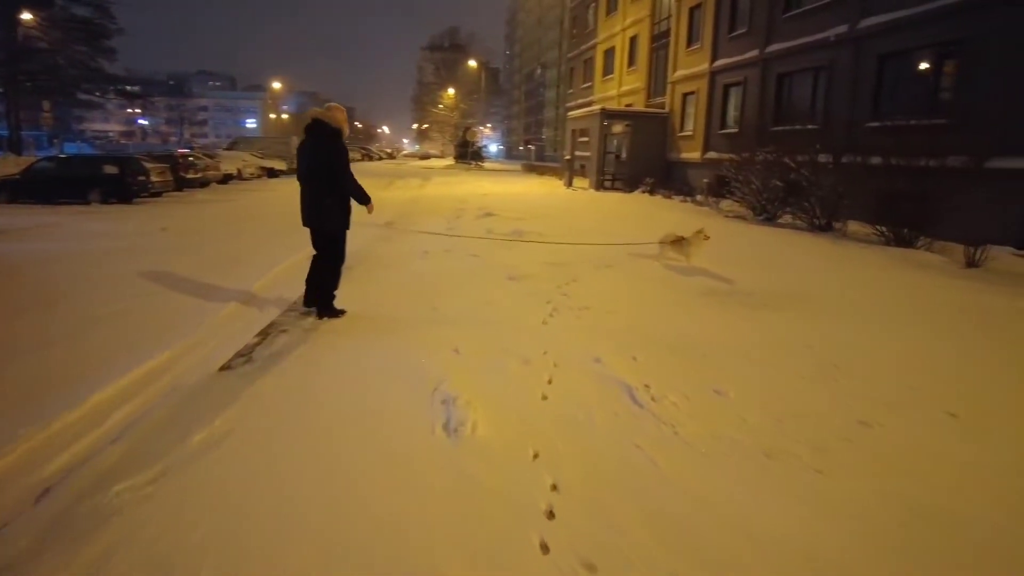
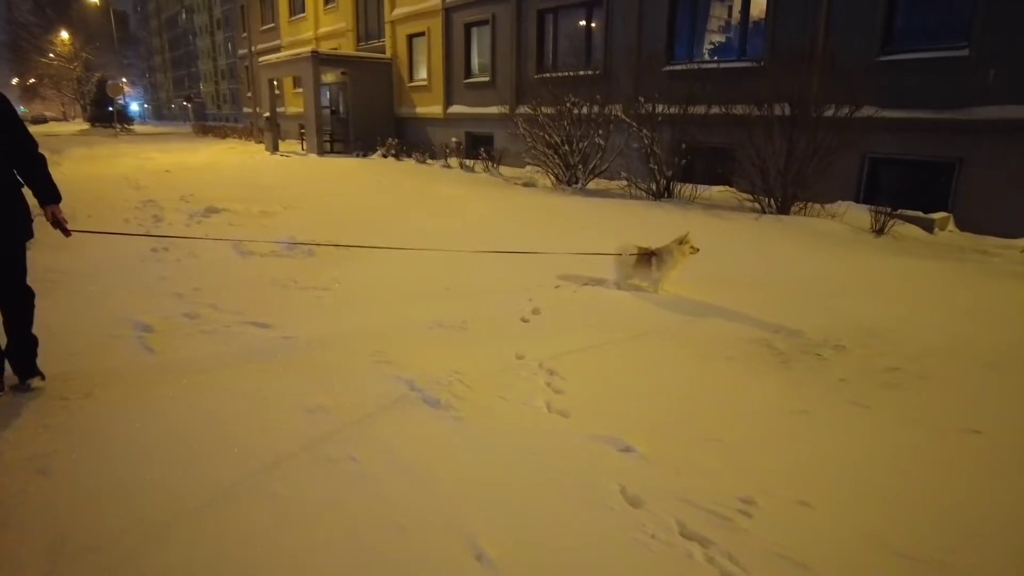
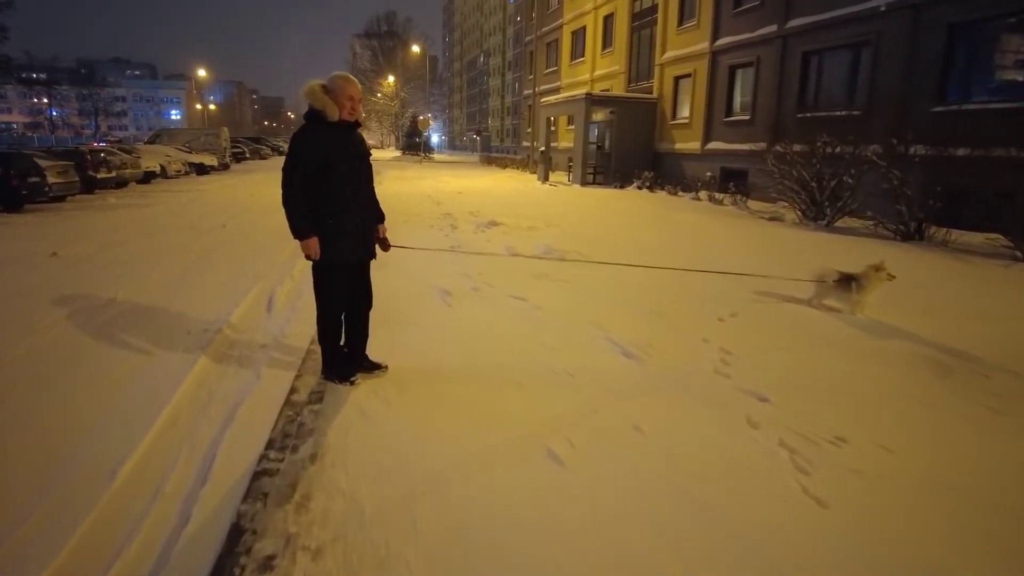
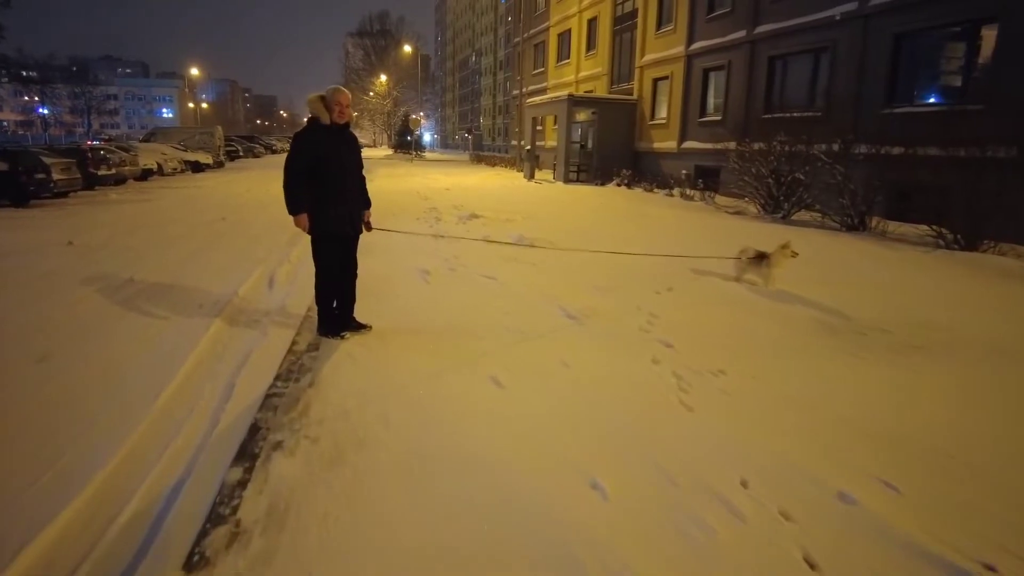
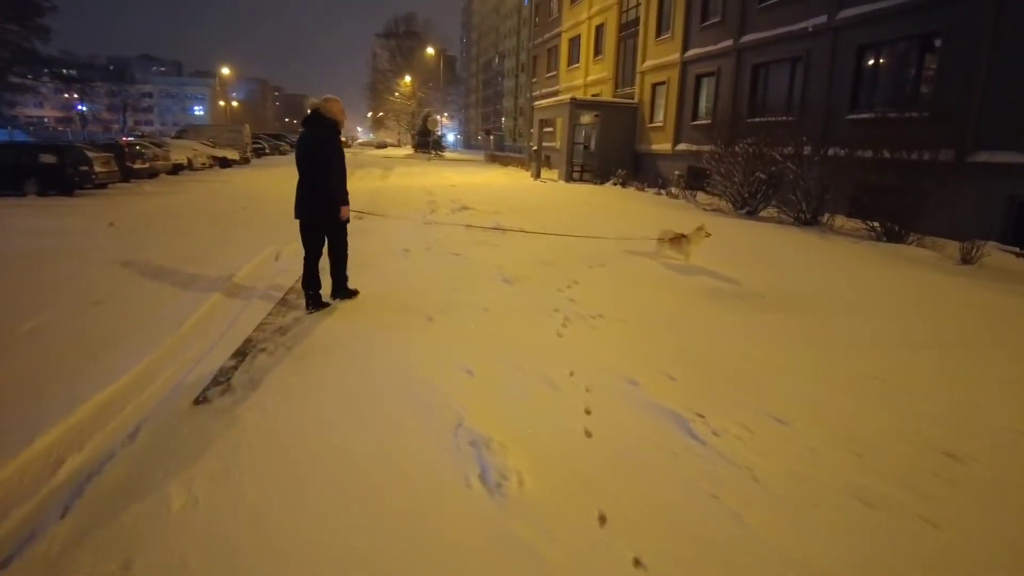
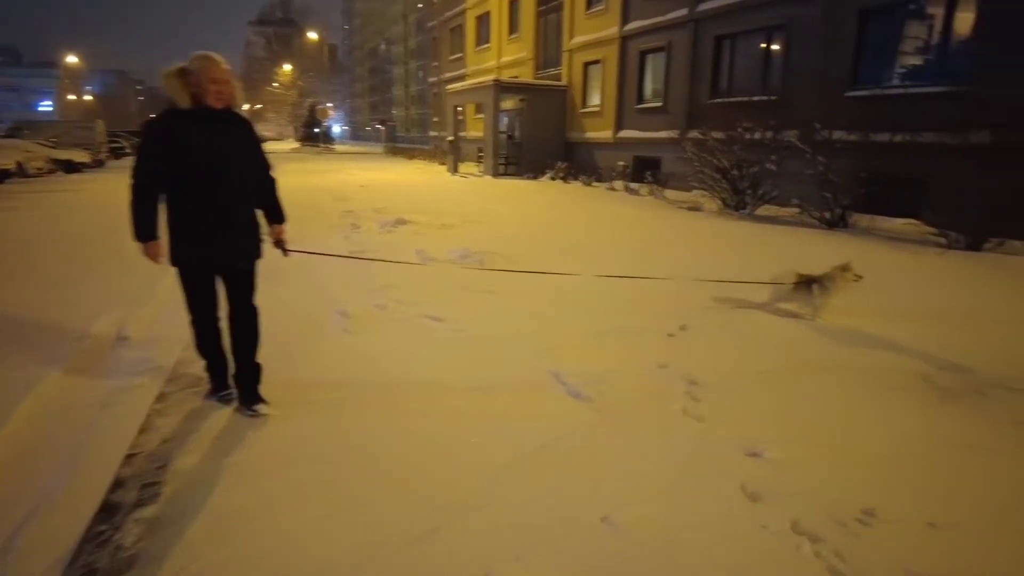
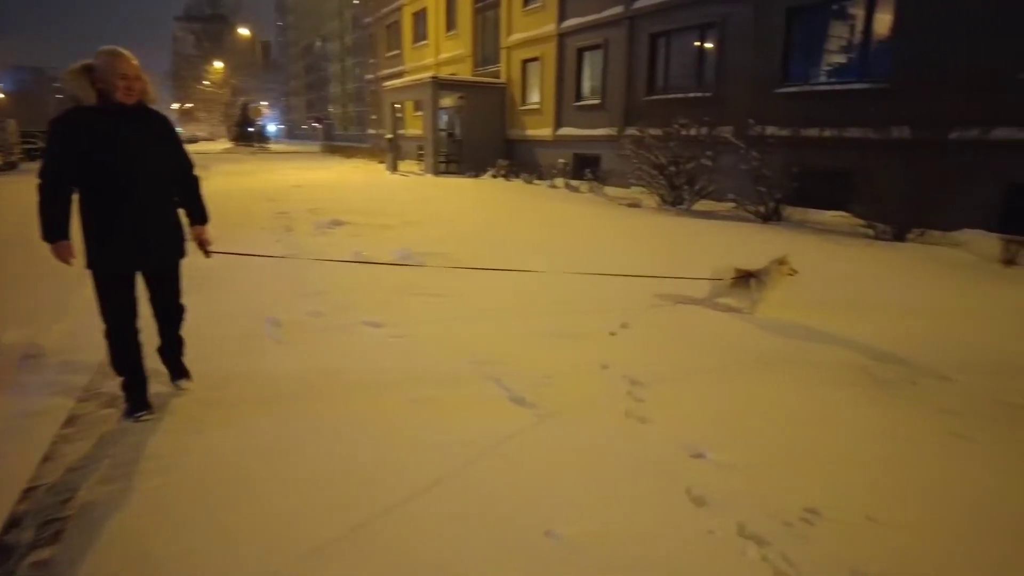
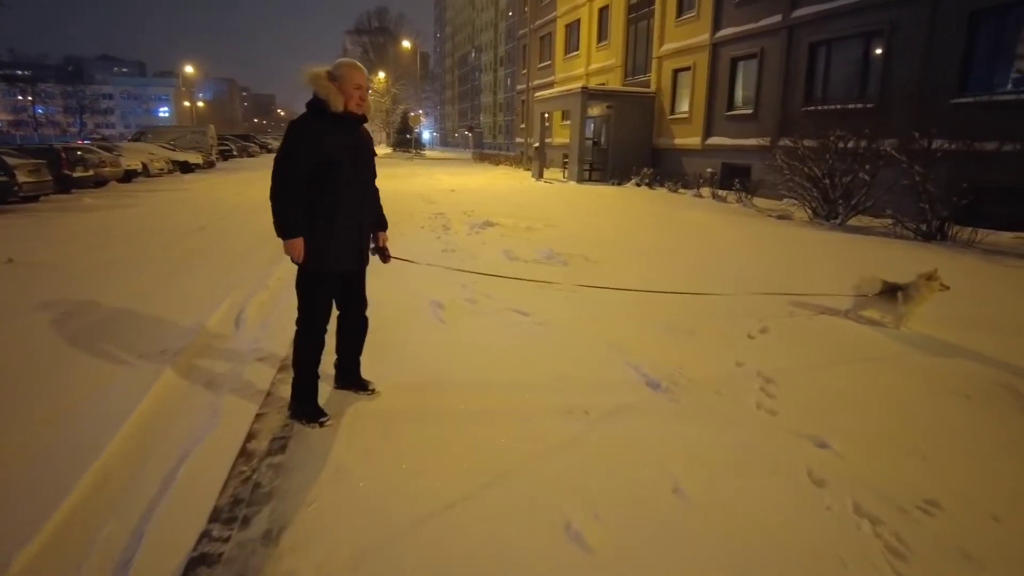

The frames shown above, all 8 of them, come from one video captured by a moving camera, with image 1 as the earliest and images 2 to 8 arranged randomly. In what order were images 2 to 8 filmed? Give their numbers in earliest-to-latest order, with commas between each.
5, 4, 3, 8, 6, 7, 2
